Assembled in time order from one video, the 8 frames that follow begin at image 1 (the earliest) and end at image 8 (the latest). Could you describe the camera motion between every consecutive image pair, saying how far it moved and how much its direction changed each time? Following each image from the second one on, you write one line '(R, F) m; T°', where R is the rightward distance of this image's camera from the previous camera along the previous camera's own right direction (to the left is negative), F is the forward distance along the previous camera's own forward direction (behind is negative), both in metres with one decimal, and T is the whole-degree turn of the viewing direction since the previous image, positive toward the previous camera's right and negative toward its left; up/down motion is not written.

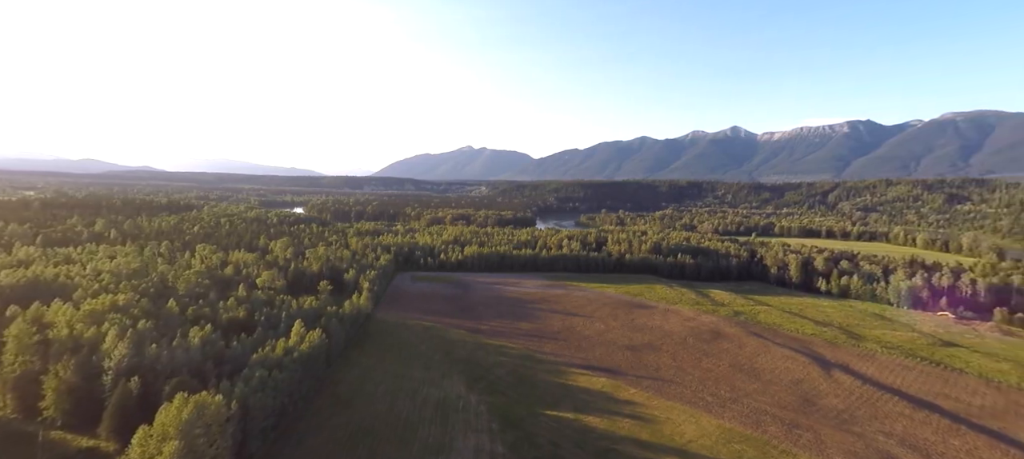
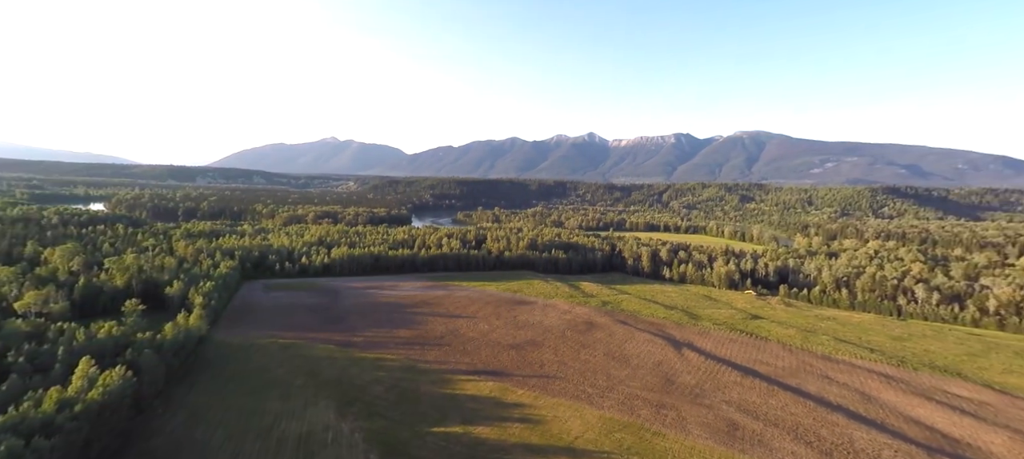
(-0.2, +1.4) m; +17°
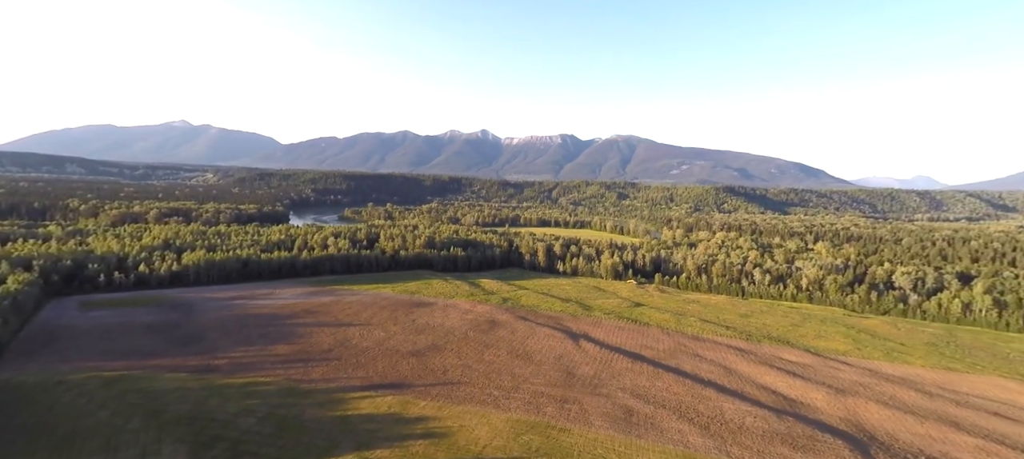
(-0.2, +1.2) m; +14°
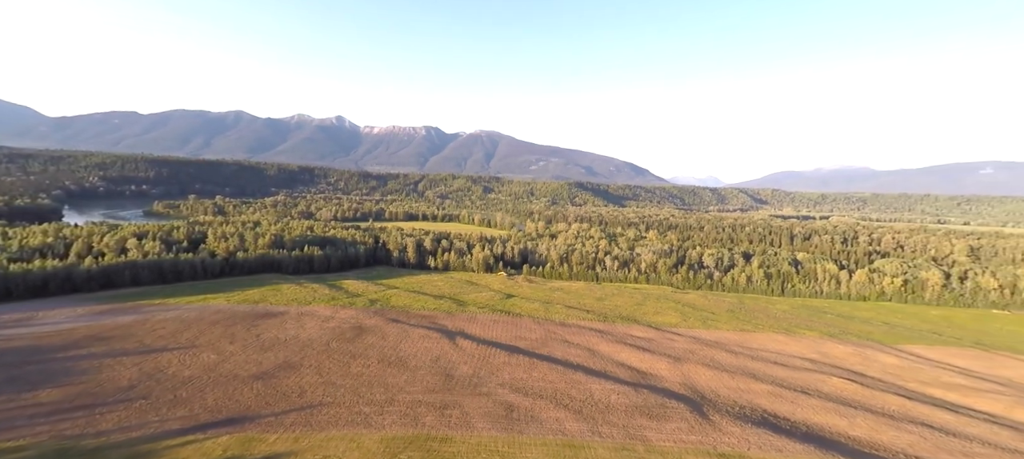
(-0.3, +1.7) m; +18°
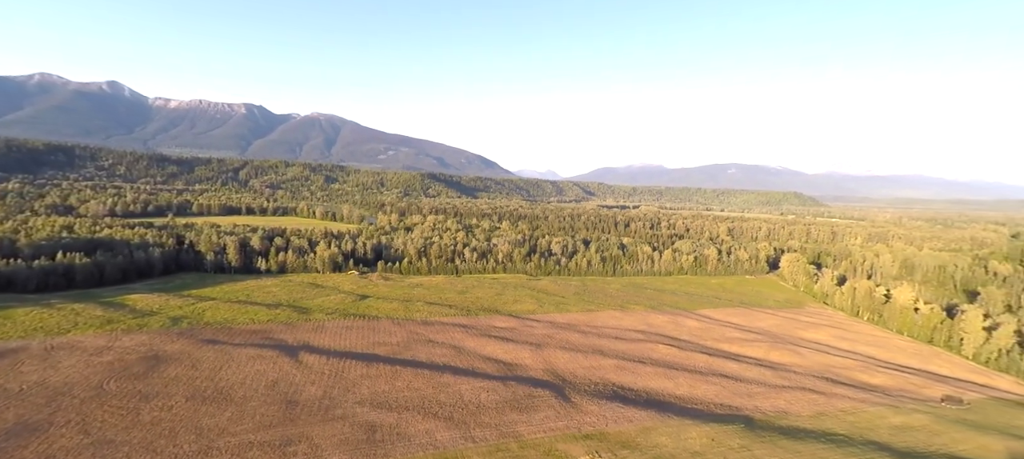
(-0.4, +2.3) m; +19°
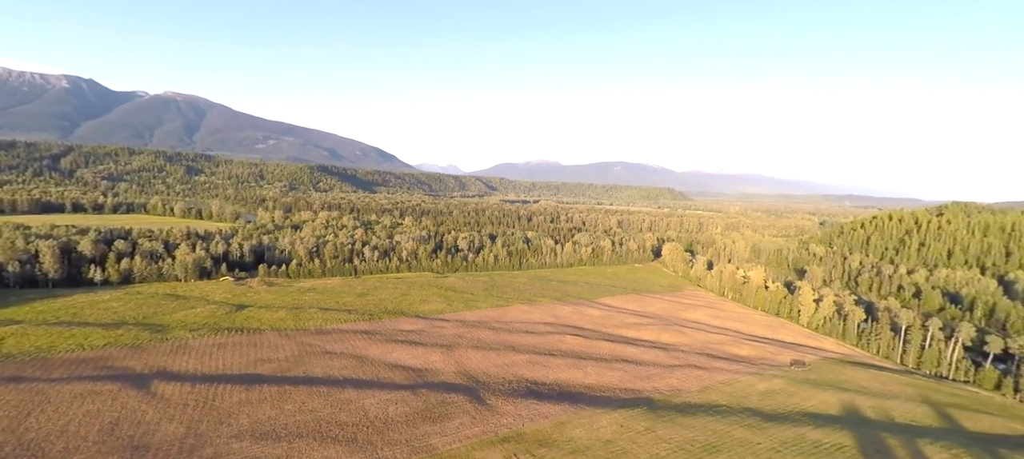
(-0.4, +1.8) m; +13°
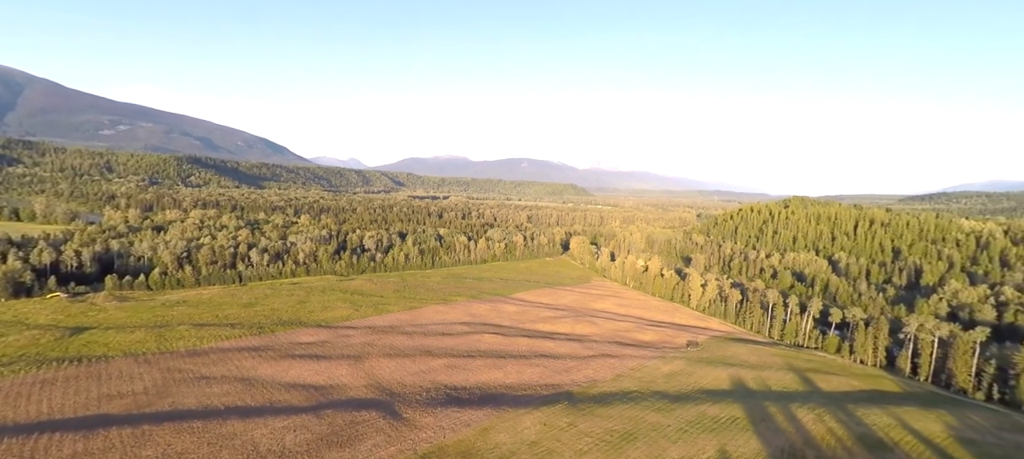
(-0.4, +1.8) m; +12°
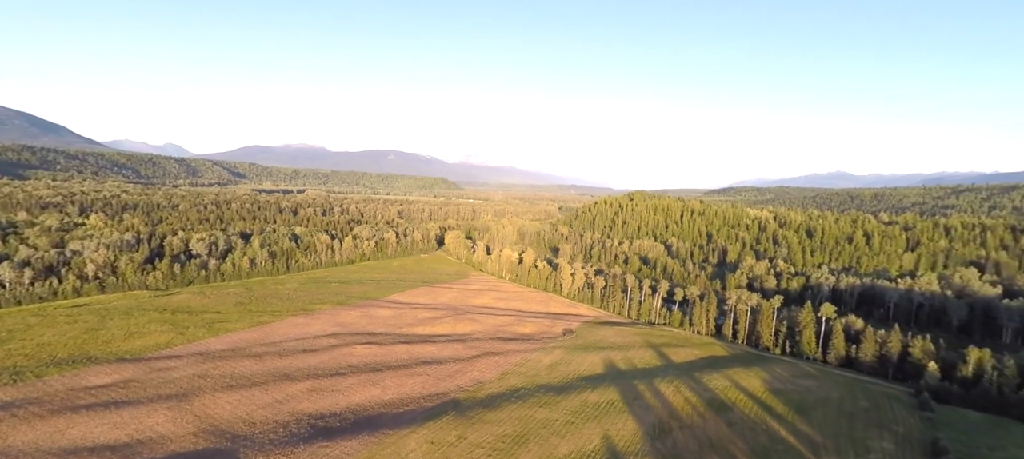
(-0.4, +3.0) m; +17°
